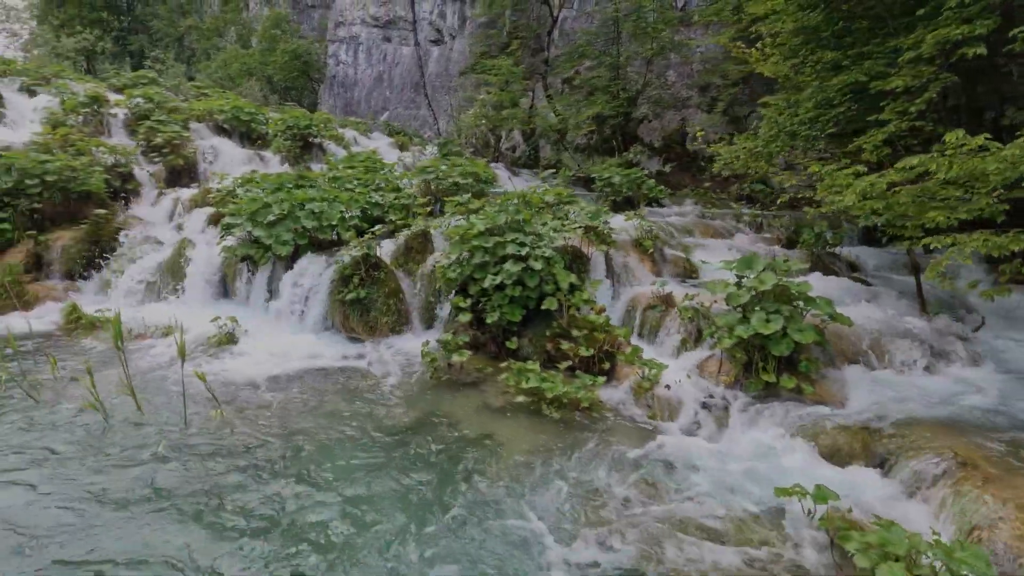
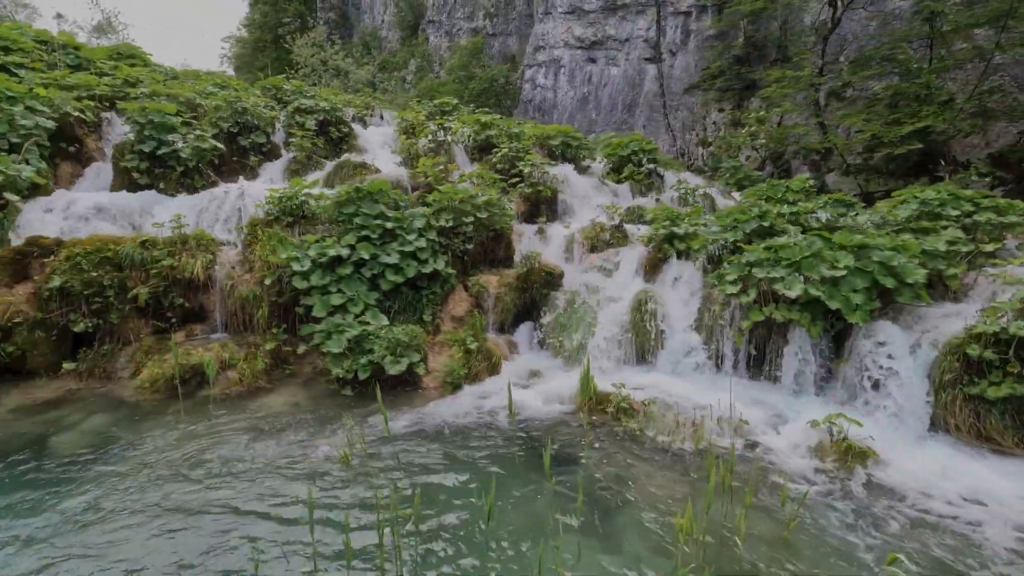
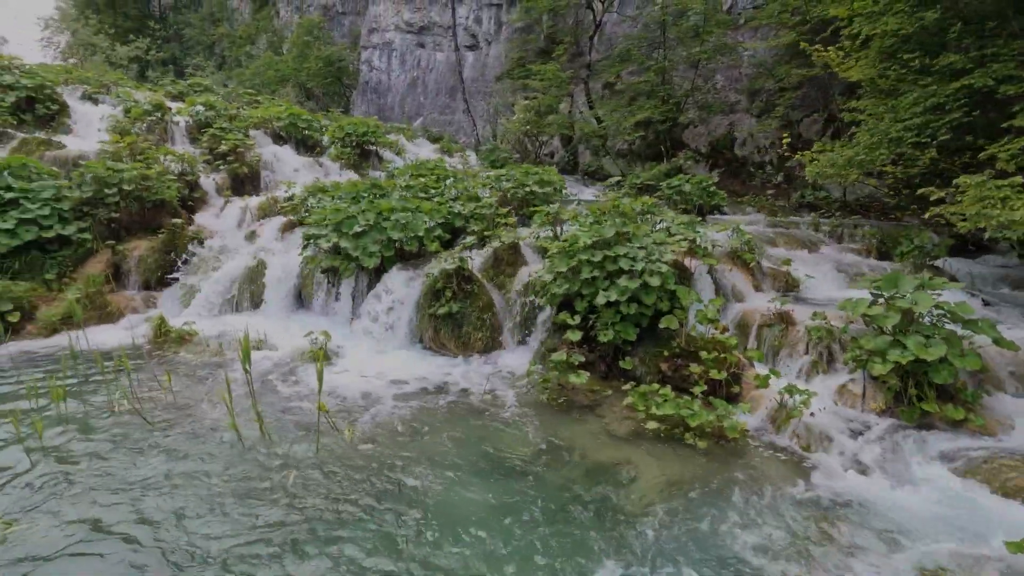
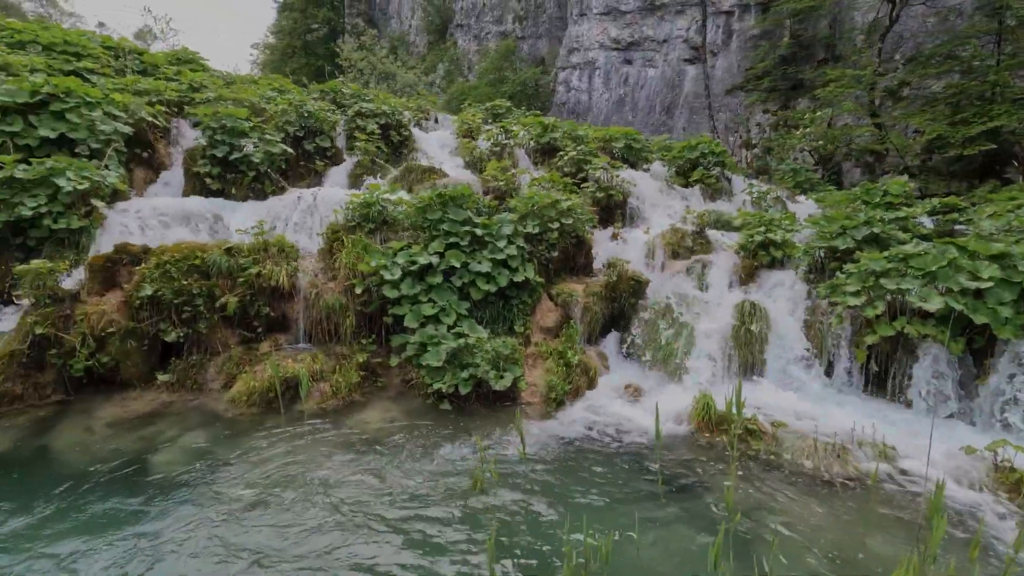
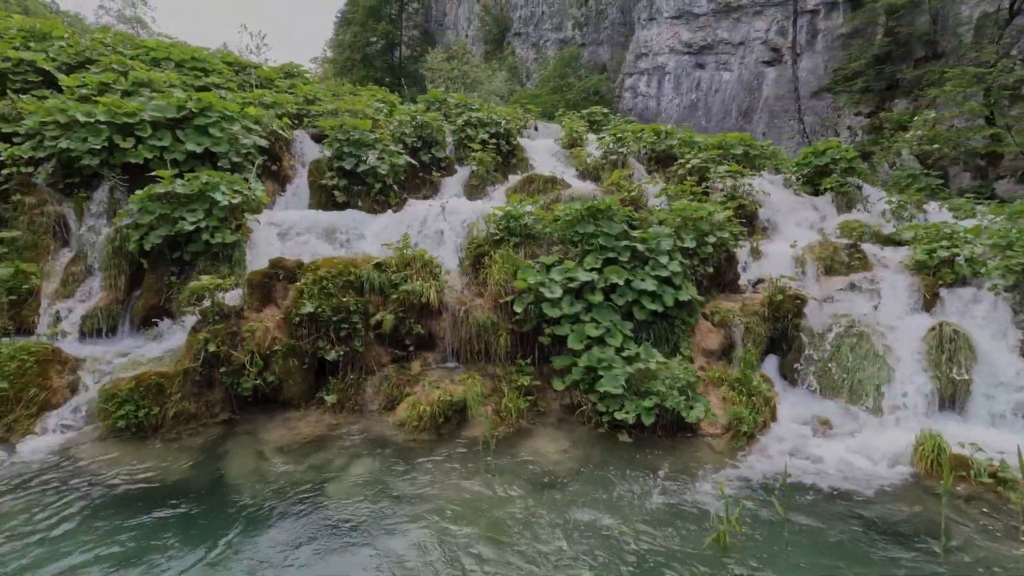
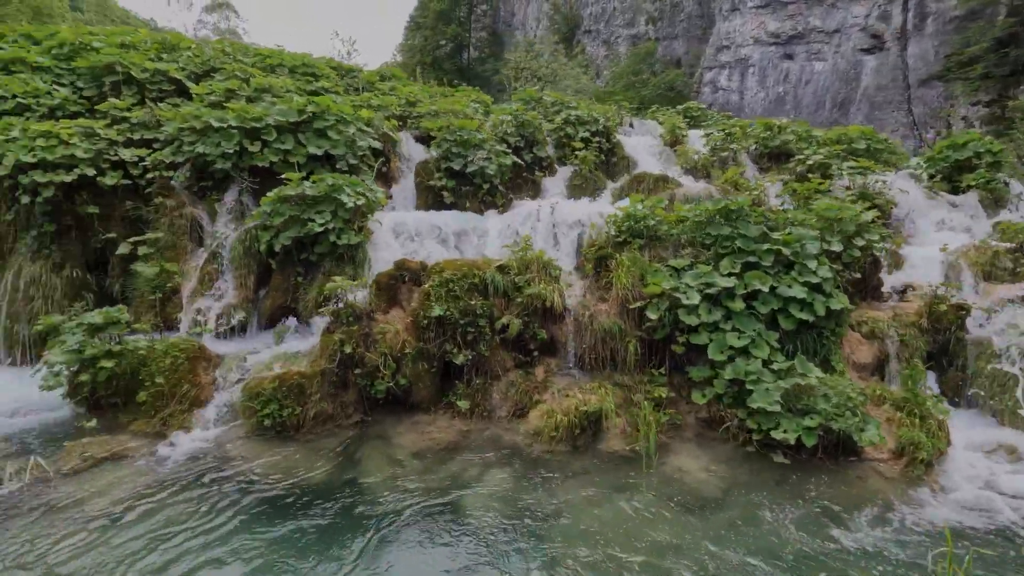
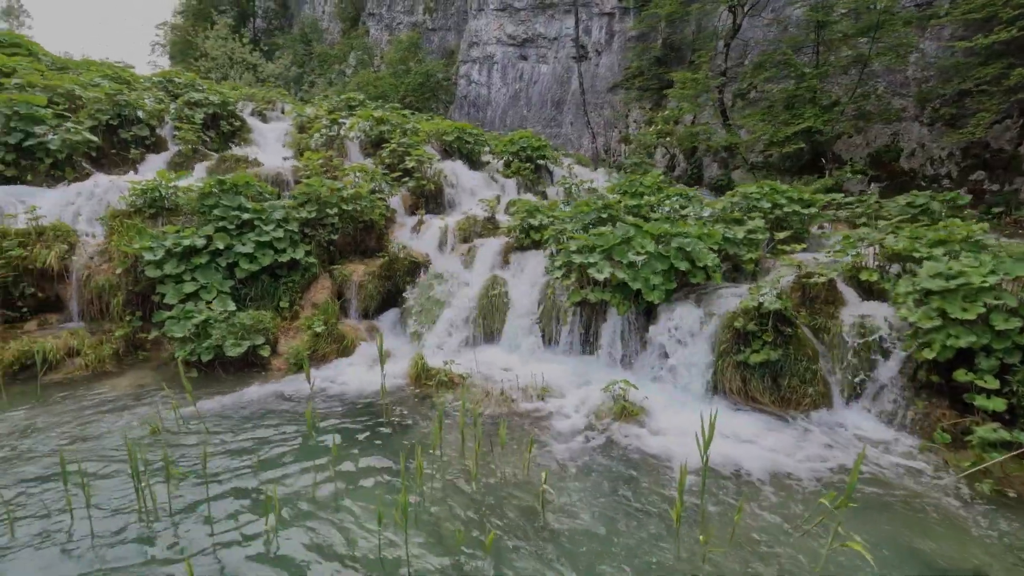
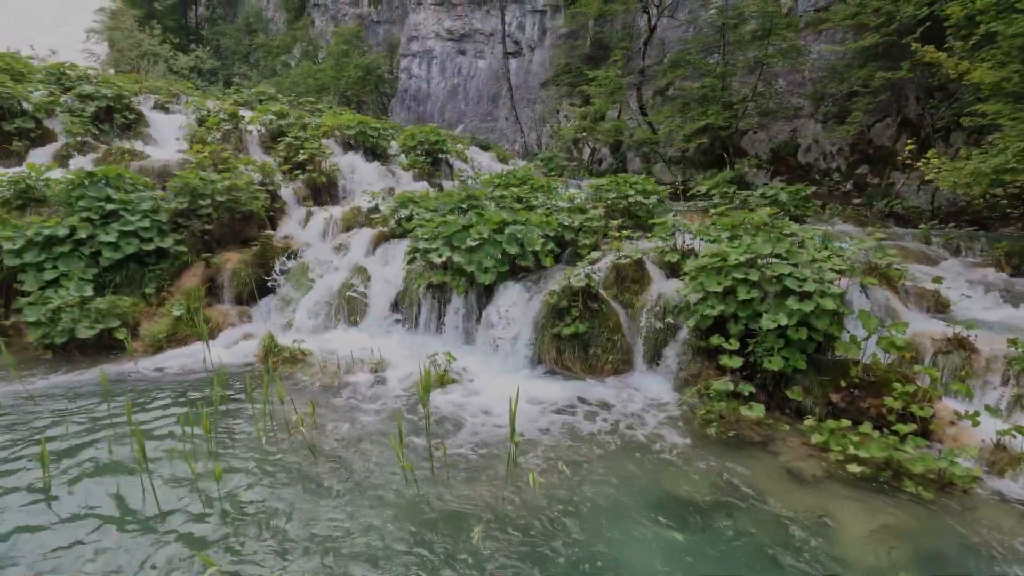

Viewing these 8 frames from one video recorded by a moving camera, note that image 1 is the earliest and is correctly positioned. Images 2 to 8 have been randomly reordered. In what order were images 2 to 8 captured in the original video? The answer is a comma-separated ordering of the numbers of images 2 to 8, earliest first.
3, 8, 7, 2, 4, 5, 6
